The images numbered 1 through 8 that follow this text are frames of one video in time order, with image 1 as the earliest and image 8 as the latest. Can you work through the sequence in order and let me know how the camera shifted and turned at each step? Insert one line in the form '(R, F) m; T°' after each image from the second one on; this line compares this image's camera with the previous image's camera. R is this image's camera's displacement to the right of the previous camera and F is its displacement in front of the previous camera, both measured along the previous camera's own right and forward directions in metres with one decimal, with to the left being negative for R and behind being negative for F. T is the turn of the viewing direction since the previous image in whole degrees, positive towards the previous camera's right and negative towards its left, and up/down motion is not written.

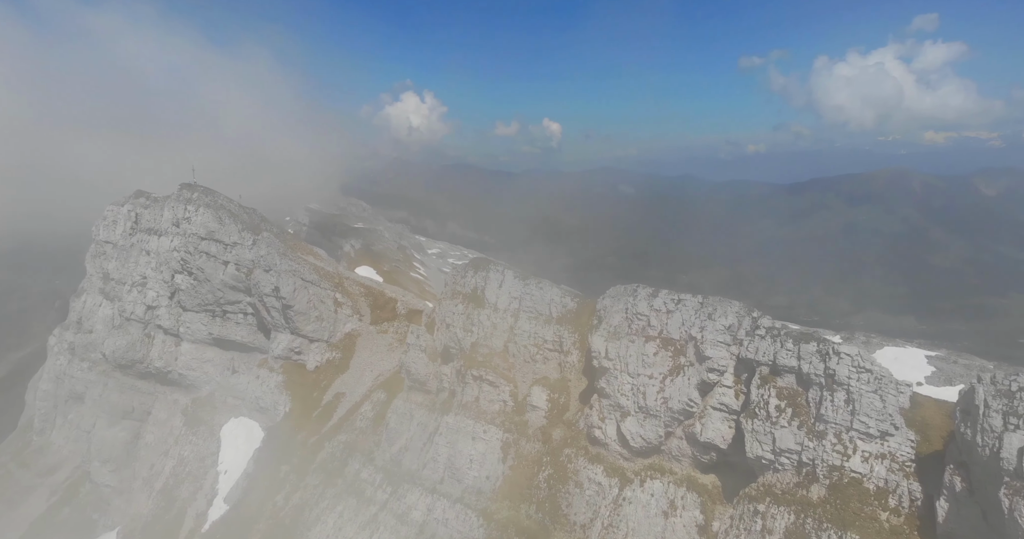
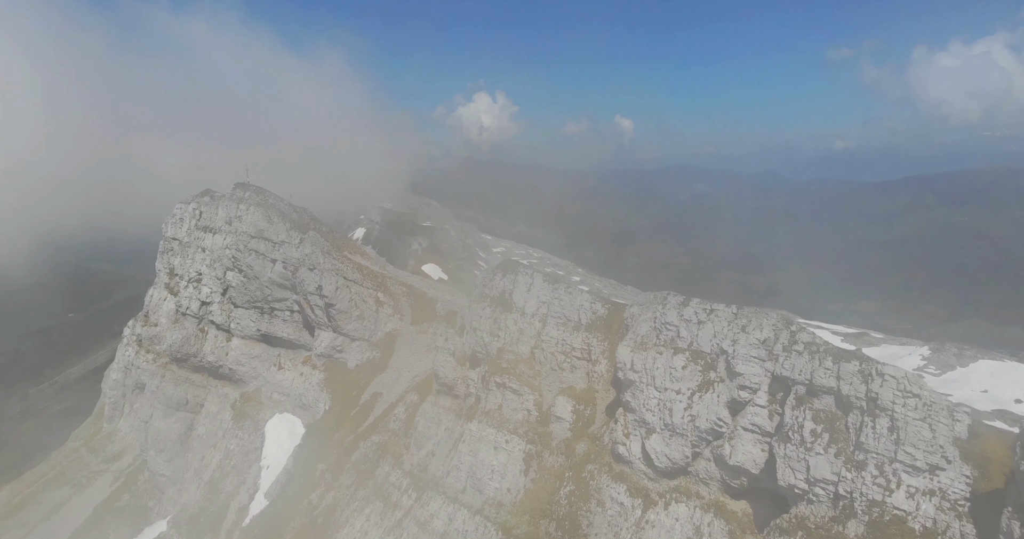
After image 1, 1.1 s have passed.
(+3.8, +2.6) m; -7°
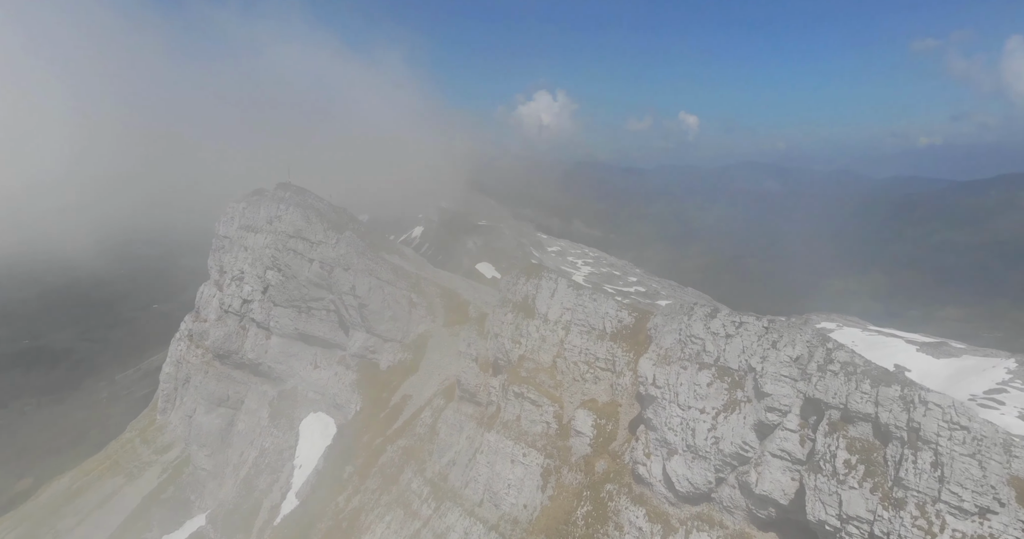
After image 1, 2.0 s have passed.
(+3.3, +2.6) m; -6°
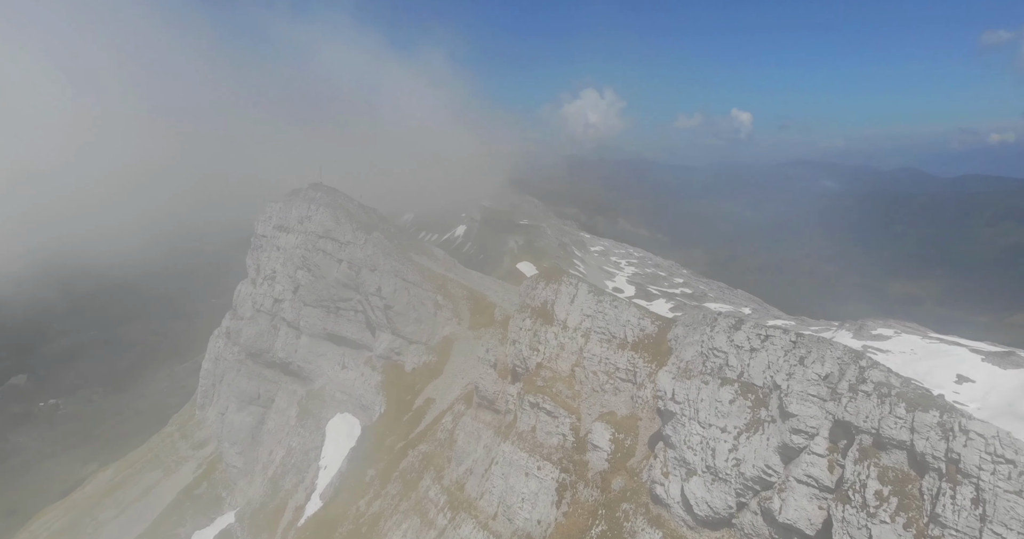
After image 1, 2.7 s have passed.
(+2.4, +2.1) m; -4°
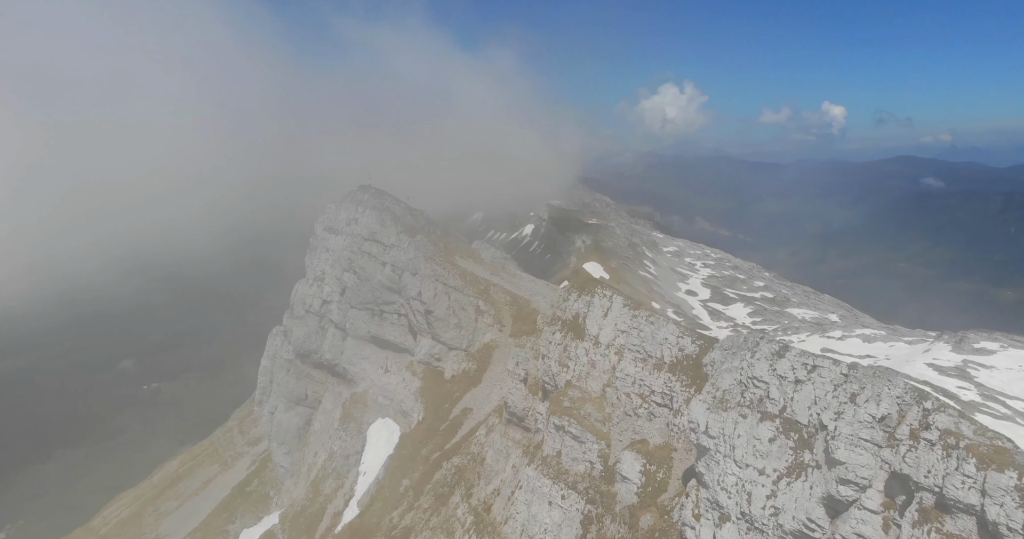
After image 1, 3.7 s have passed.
(+3.6, +3.9) m; -7°
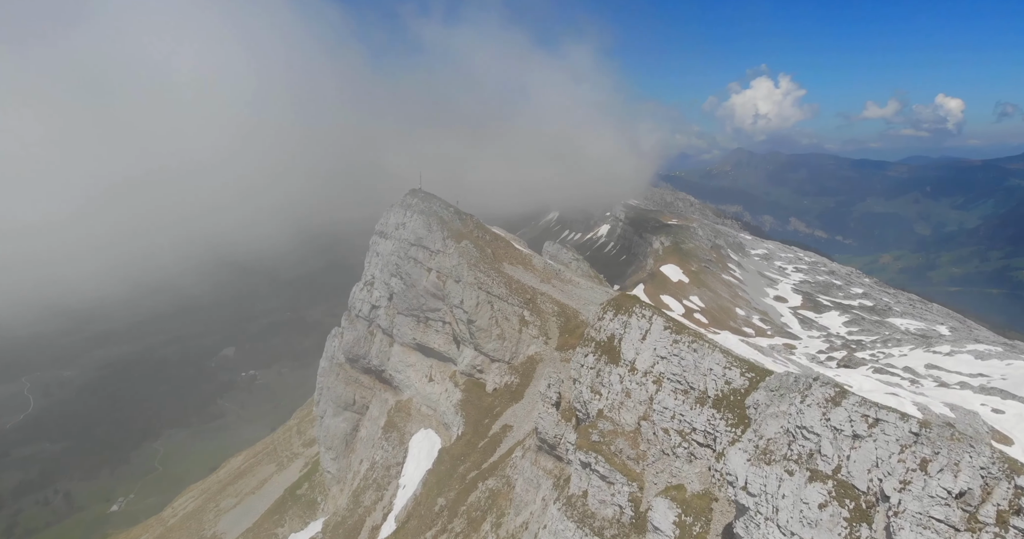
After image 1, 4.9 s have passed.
(+3.9, +4.9) m; -8°
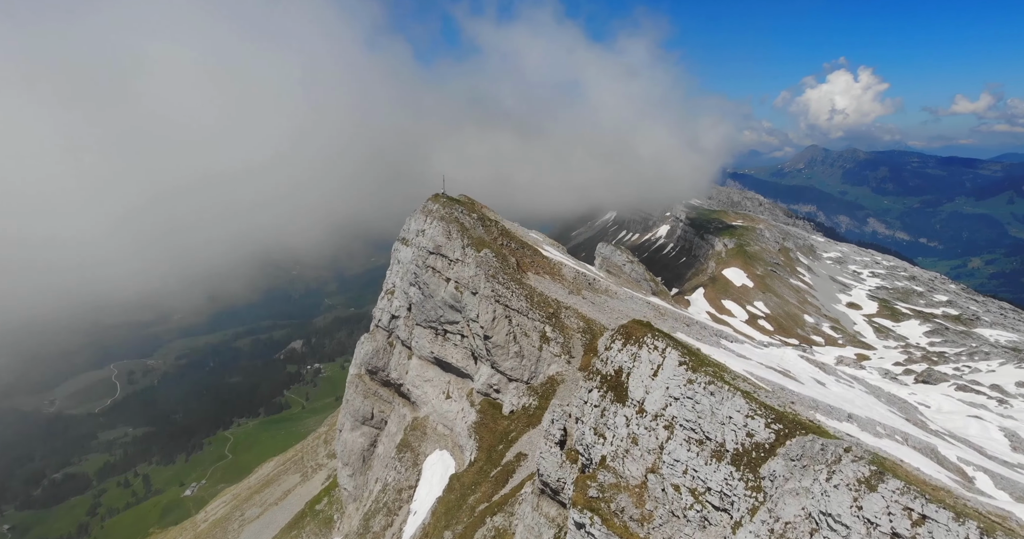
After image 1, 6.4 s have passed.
(+4.5, +6.4) m; -6°
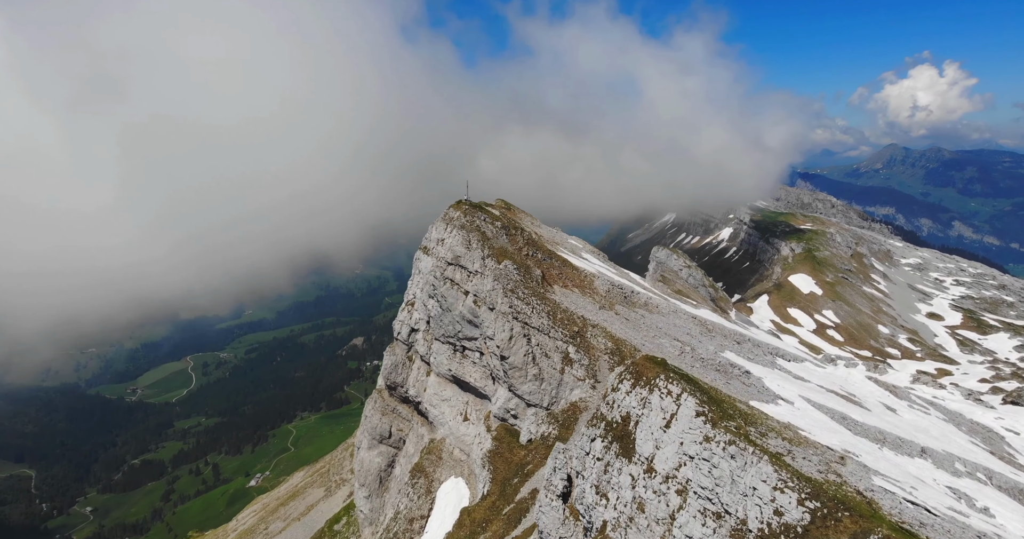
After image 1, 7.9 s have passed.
(+4.1, +6.5) m; -6°
